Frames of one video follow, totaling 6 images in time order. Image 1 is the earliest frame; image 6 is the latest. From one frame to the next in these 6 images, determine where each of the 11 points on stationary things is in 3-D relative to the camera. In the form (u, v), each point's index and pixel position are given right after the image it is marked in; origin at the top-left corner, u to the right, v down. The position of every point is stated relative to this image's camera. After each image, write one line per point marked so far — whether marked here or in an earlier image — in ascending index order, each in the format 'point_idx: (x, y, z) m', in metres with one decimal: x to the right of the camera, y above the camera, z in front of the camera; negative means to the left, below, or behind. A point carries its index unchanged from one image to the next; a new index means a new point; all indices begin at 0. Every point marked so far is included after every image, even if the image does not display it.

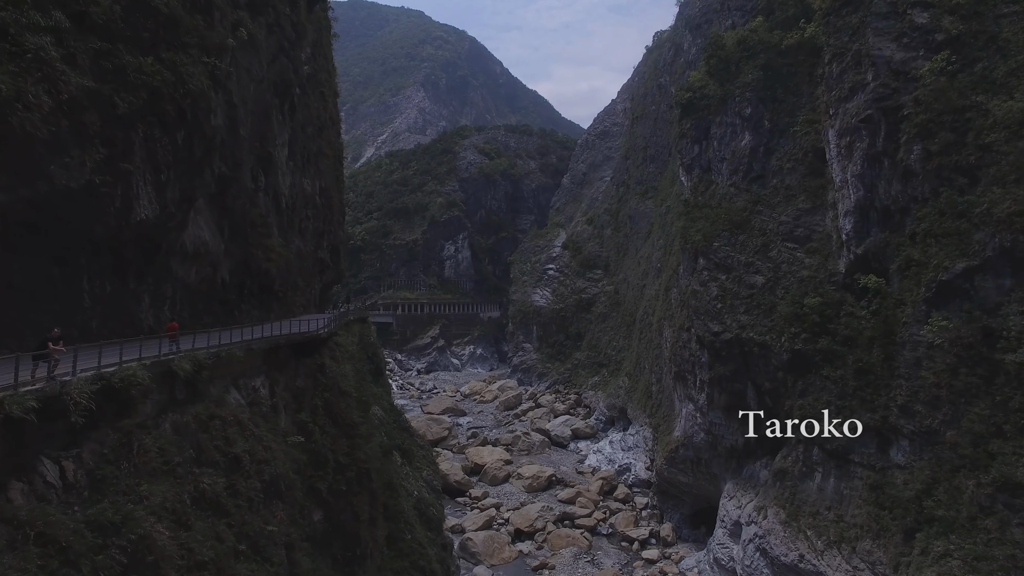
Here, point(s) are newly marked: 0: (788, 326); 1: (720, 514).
0: (+8.3, -1.1, +17.8) m
1: (+7.0, -7.6, +19.7) m
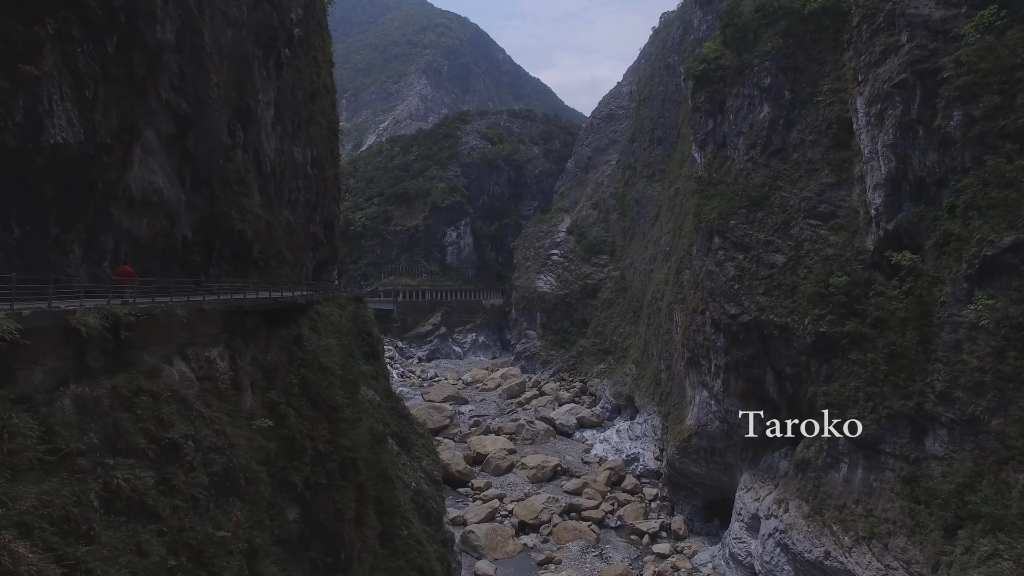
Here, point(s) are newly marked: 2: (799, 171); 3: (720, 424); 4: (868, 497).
0: (+8.5, -0.5, +16.7) m
1: (+7.1, -6.9, +18.7) m
2: (+9.3, +3.8, +19.1) m
3: (+7.1, -4.7, +20.1) m
4: (+8.7, -5.1, +14.4) m
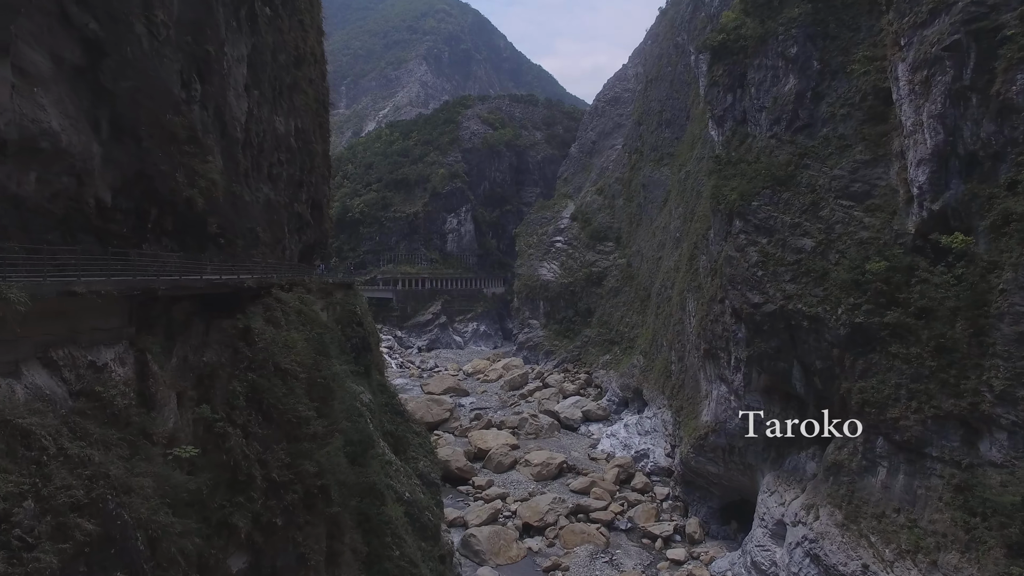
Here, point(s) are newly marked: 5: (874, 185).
0: (+8.6, -0.2, +15.2) m
1: (+7.2, -6.5, +17.3) m
2: (+9.4, +4.2, +17.6) m
3: (+7.2, -4.2, +18.7) m
4: (+8.8, -4.8, +13.0) m
5: (+9.9, +2.8, +16.1) m
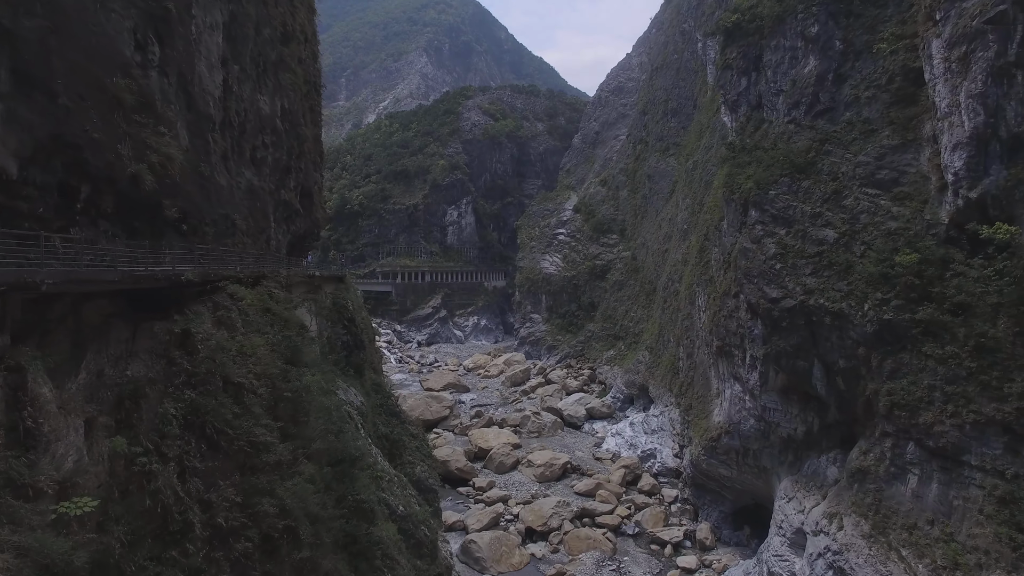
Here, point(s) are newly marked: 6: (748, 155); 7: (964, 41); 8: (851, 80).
0: (+8.7, -0.1, +14.2) m
1: (+7.3, -6.4, +16.4) m
2: (+9.5, +4.4, +16.5) m
3: (+7.3, -4.1, +17.7) m
4: (+8.8, -4.7, +12.0) m
5: (+9.9, +2.9, +15.0) m
6: (+7.8, +4.4, +19.6) m
7: (+10.0, +5.5, +13.1) m
8: (+9.7, +6.0, +16.9) m
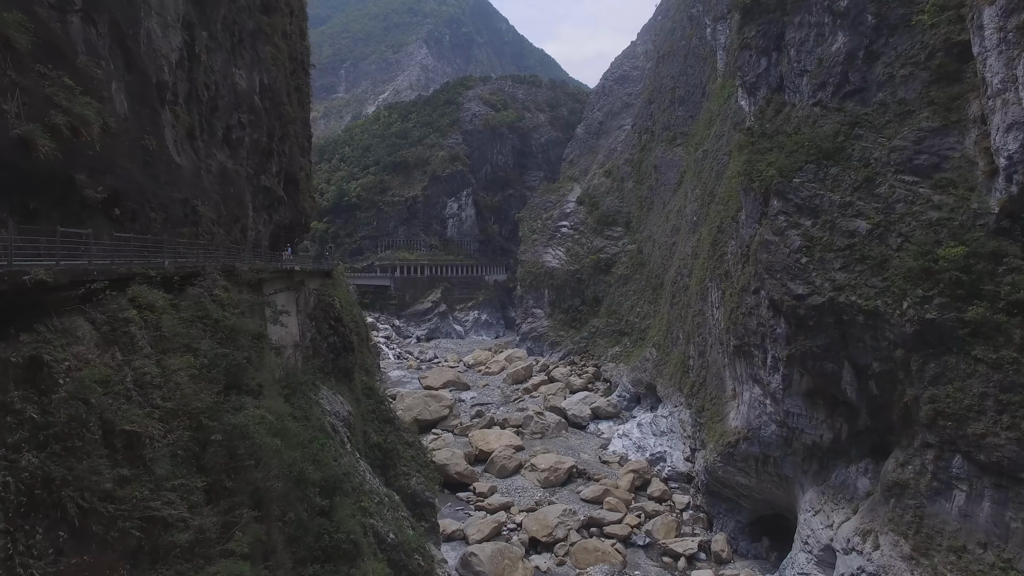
0: (+8.8, 0.0, +12.9) m
1: (+7.4, -6.3, +15.1) m
2: (+9.6, +4.5, +15.1) m
3: (+7.4, -3.9, +16.5) m
4: (+8.9, -4.6, +10.8) m
5: (+10.0, +3.0, +13.7) m
6: (+7.9, +4.6, +18.3) m
7: (+10.1, +5.6, +11.8) m
8: (+9.8, +6.1, +15.6) m
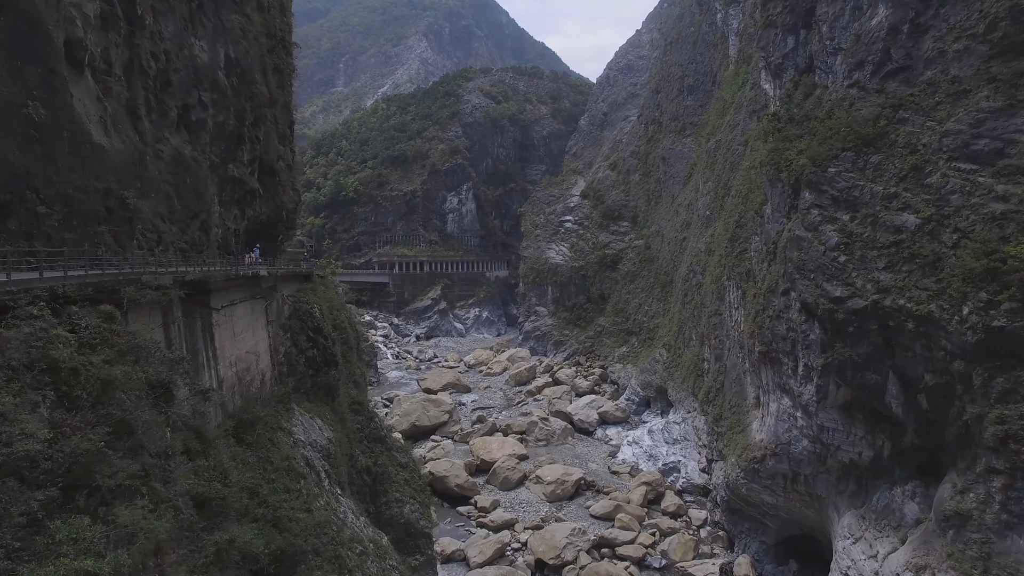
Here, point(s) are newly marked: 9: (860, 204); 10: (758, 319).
0: (+8.9, 0.0, +11.3) m
1: (+7.5, -6.3, +13.6) m
2: (+9.7, +4.4, +13.5) m
3: (+7.5, -4.0, +14.9) m
4: (+9.1, -4.7, +9.2) m
5: (+10.1, +3.0, +12.0) m
6: (+8.0, +4.6, +16.6) m
7: (+10.2, +5.5, +10.1) m
8: (+9.9, +6.1, +13.9) m
9: (+8.3, +2.0, +14.0) m
10: (+7.3, -0.9, +17.6) m
